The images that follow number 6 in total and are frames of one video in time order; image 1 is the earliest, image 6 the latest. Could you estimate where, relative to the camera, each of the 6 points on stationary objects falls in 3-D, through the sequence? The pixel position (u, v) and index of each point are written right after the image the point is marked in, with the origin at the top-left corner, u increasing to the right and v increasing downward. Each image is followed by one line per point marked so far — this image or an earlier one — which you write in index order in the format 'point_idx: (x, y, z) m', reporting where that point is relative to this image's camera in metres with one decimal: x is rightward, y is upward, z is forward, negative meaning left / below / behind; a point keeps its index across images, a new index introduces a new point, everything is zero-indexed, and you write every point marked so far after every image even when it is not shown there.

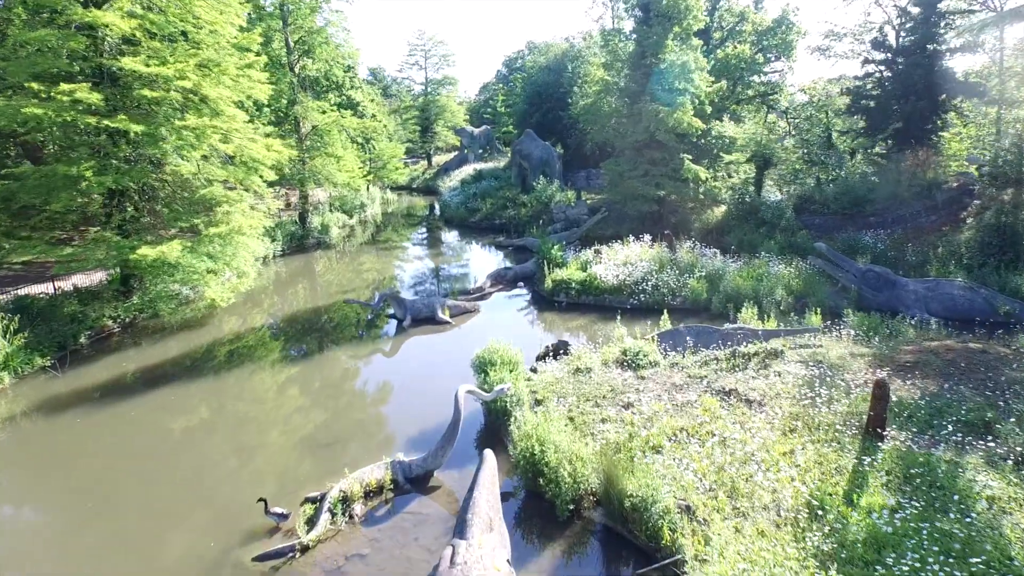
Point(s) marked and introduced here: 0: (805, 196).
0: (+11.4, +3.6, +19.0) m
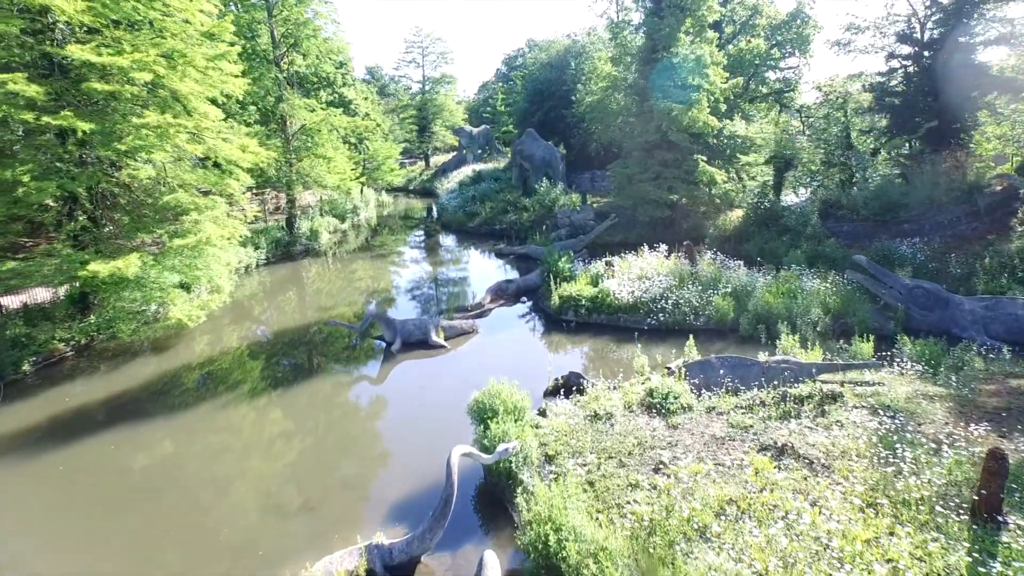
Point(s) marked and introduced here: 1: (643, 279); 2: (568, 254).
0: (+11.4, +3.2, +17.6) m
1: (+3.3, +0.2, +12.5) m
2: (+1.7, +1.0, +14.5) m
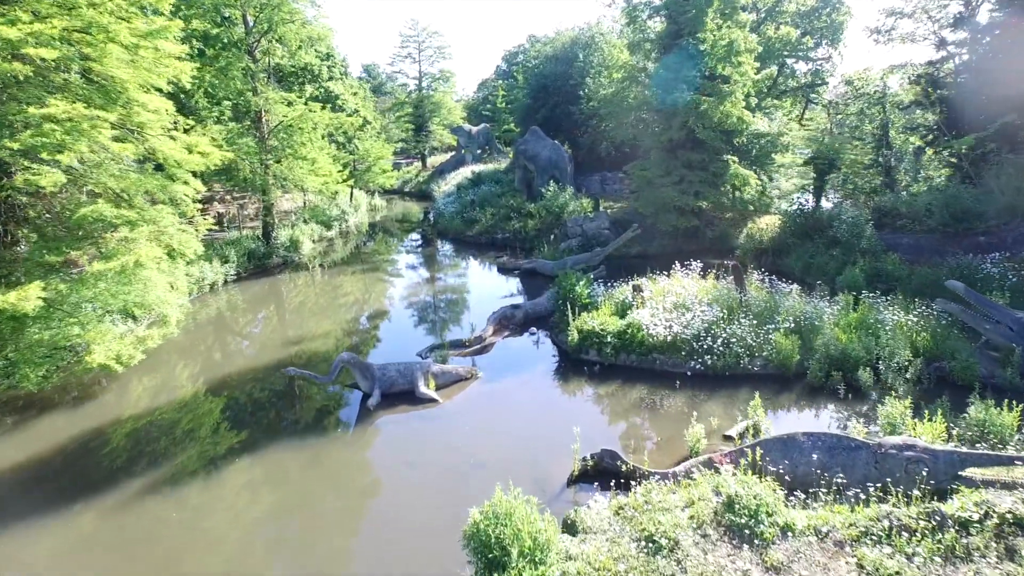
0: (+11.6, +2.5, +15.3) m
1: (+3.5, -0.5, +10.1) m
2: (+1.8, +0.3, +12.2) m
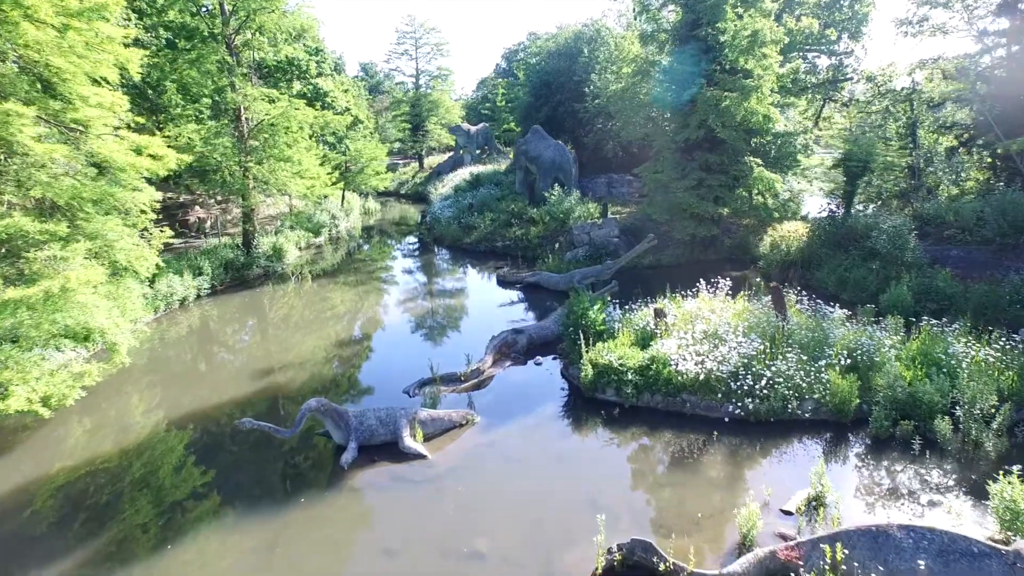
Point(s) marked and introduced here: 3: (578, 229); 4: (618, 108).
0: (+11.6, +2.1, +13.8) m
1: (+3.5, -0.9, +8.6) m
2: (+1.9, -0.1, +10.7) m
3: (+2.3, +2.1, +17.0) m
4: (+4.0, +6.9, +18.8) m
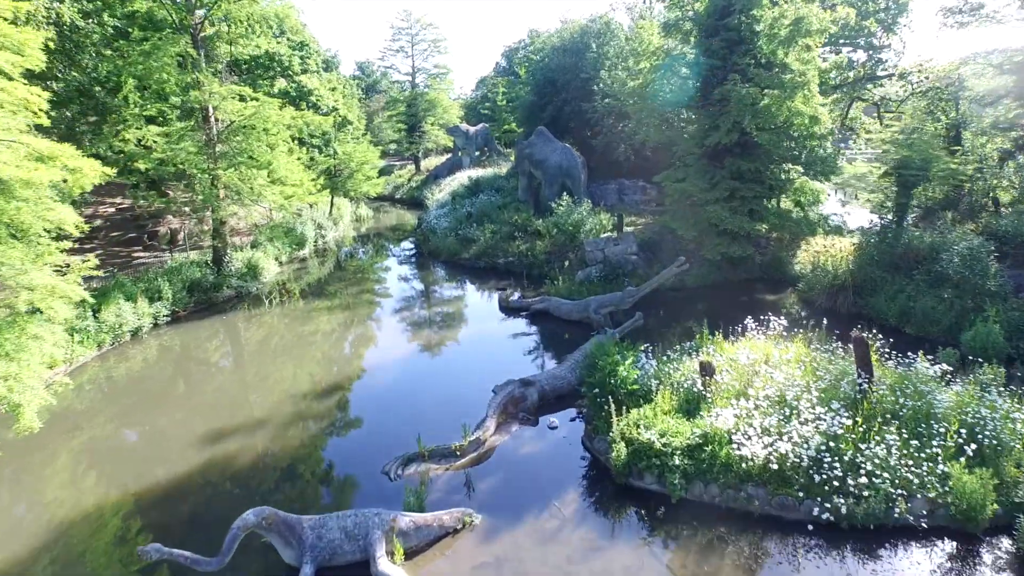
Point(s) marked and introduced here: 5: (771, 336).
0: (+11.8, +1.3, +11.8) m
1: (+3.6, -1.7, +6.7) m
2: (+2.0, -0.9, +8.7) m
3: (+2.4, +1.3, +15.1) m
4: (+4.2, +6.2, +16.9) m
5: (+4.5, -0.7, +8.6) m
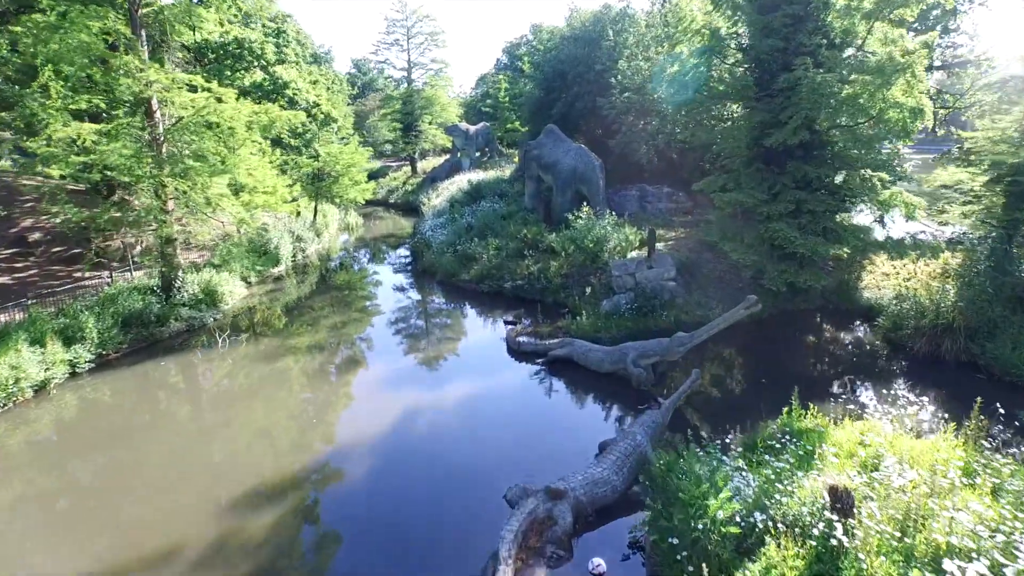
0: (+12.0, +0.5, +9.1) m
1: (+3.9, -2.5, +4.0) m
2: (+2.3, -1.7, +6.0) m
3: (+2.7, +0.5, +12.3) m
4: (+4.4, +5.4, +14.1) m
5: (+4.8, -1.5, +5.9) m
